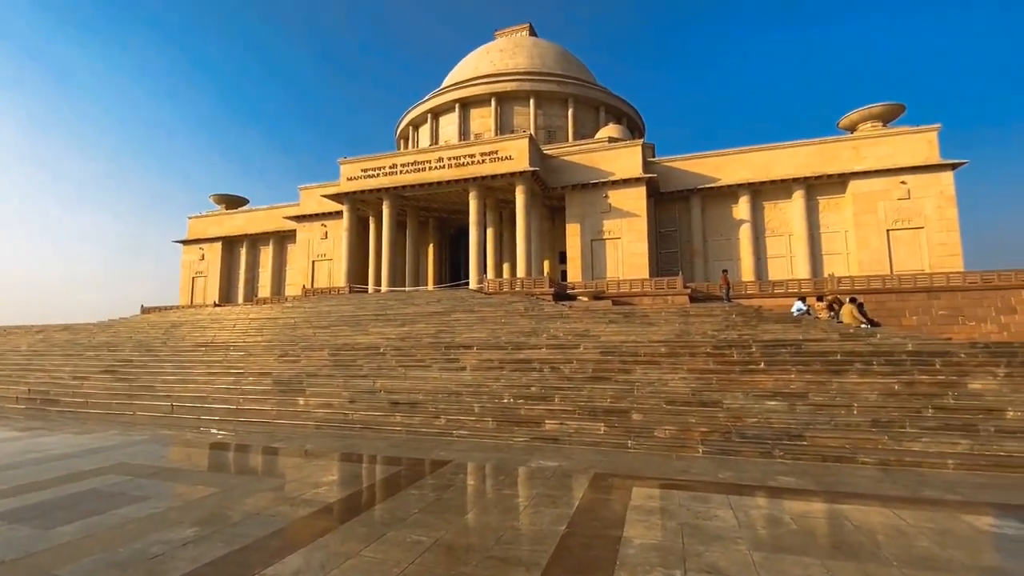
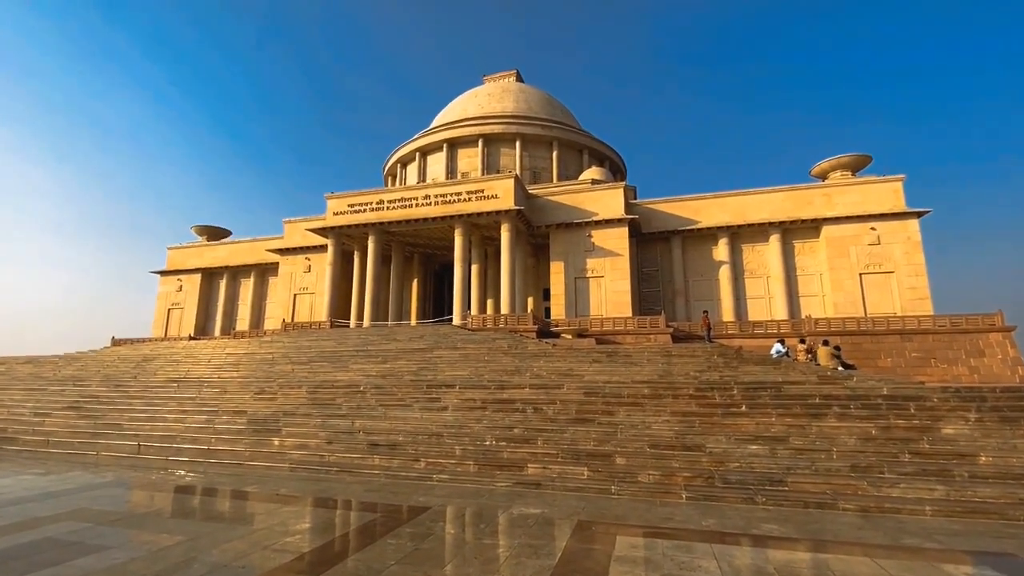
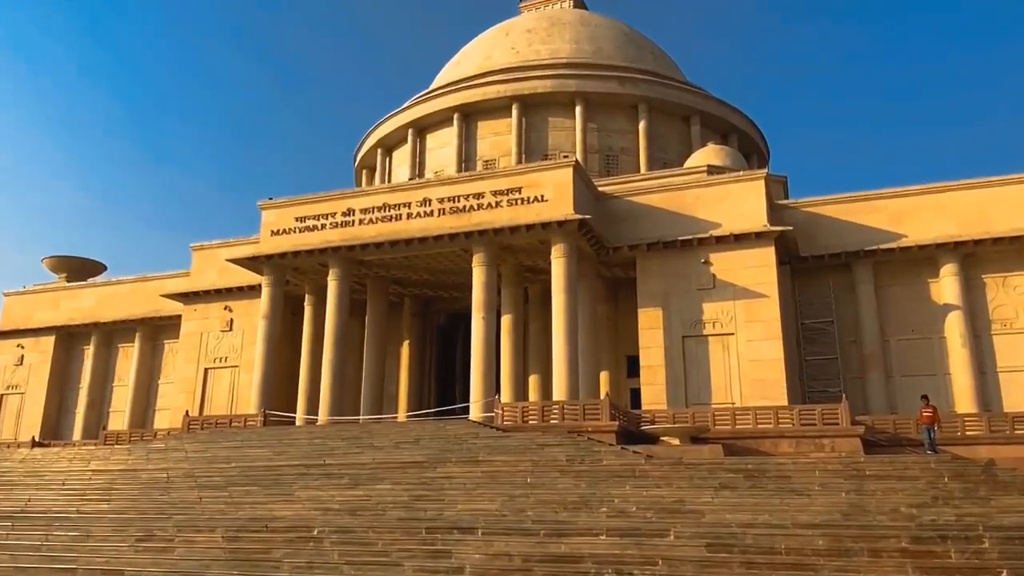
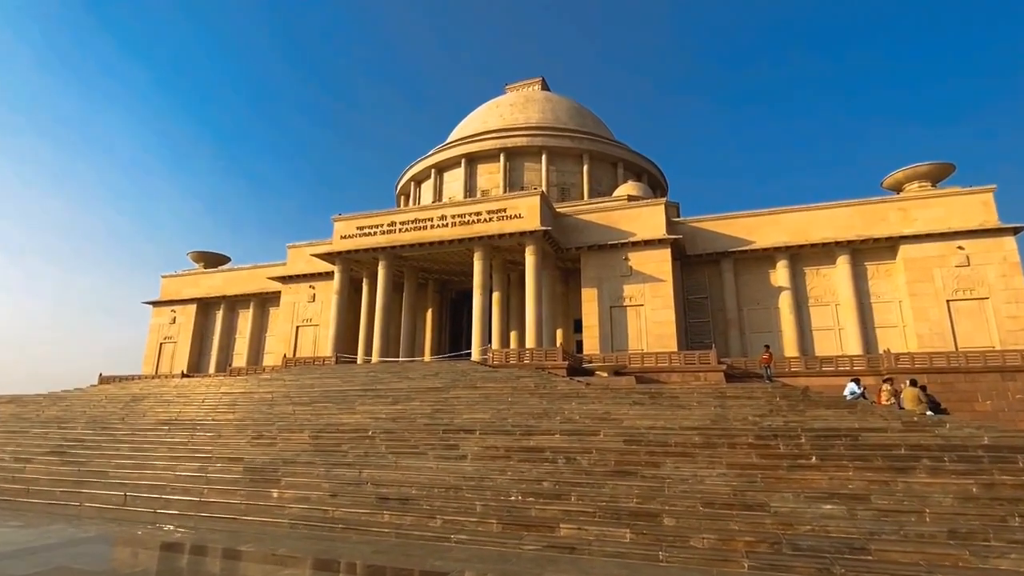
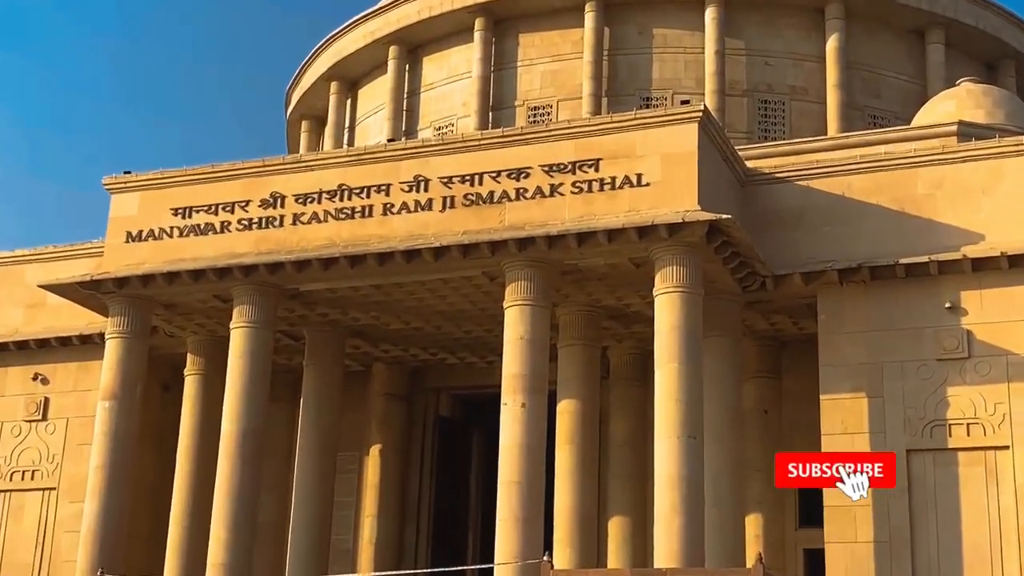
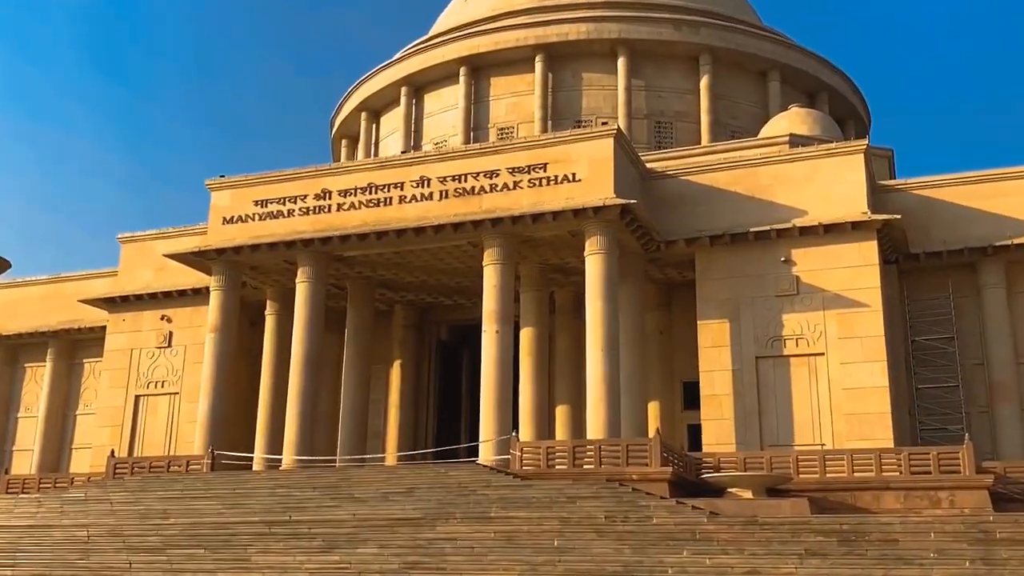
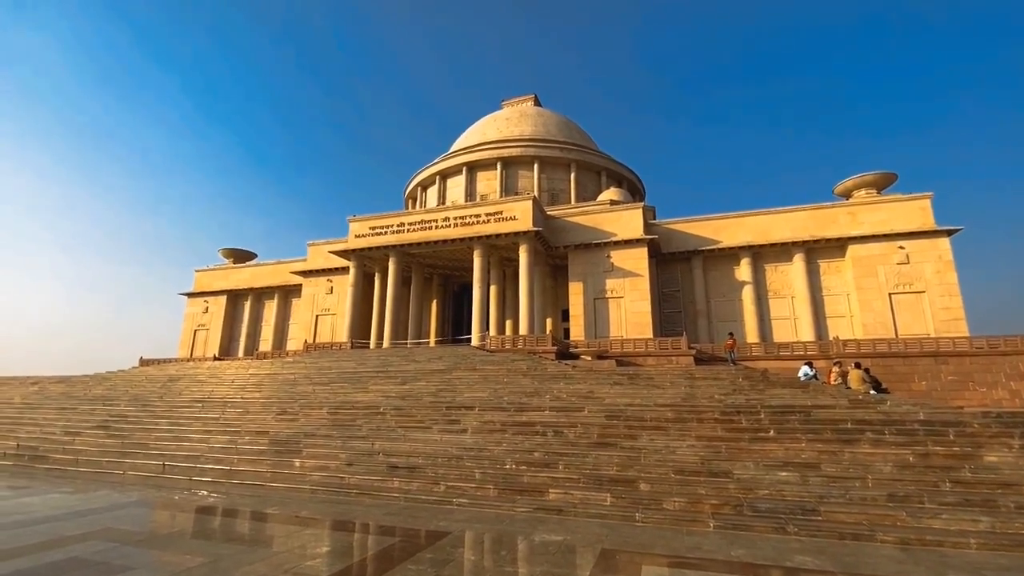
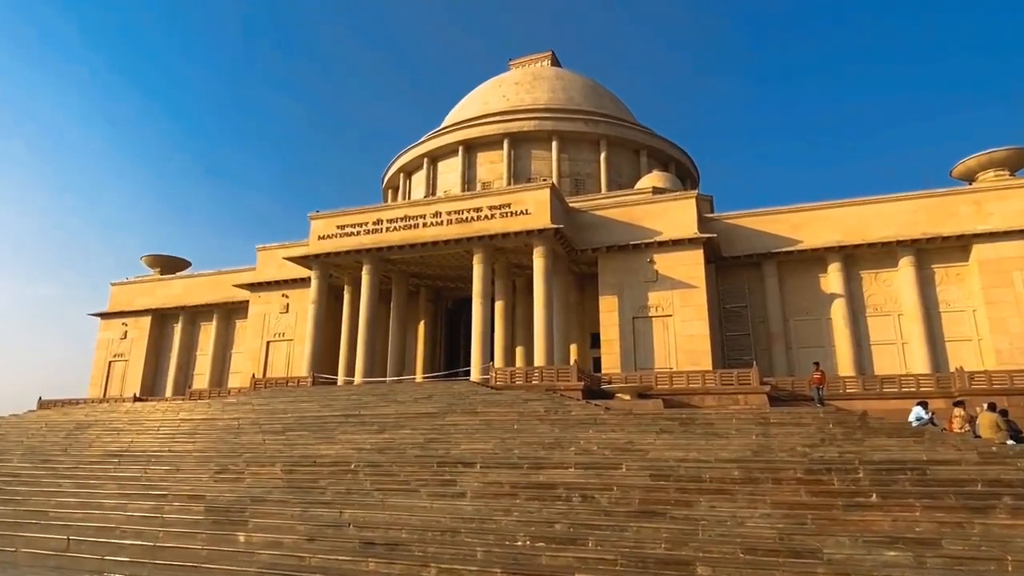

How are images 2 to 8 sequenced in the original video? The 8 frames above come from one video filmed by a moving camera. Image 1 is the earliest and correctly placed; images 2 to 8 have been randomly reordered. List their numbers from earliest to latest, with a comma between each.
2, 7, 4, 8, 3, 6, 5
